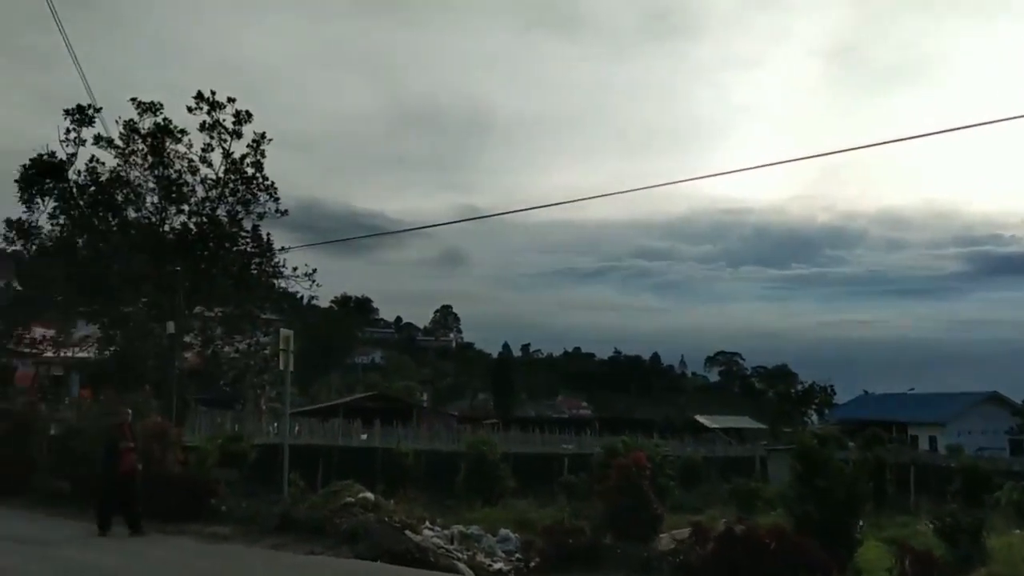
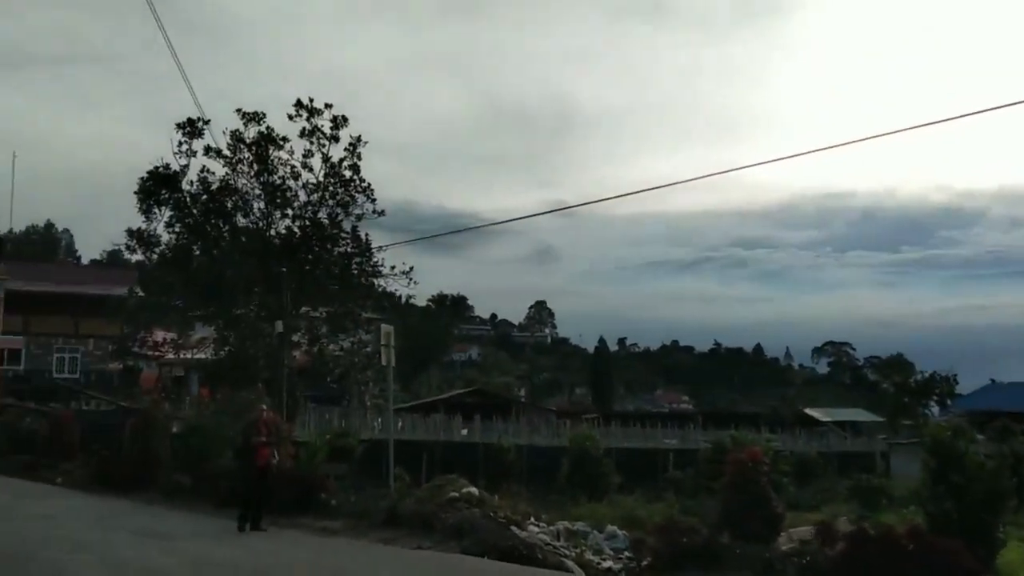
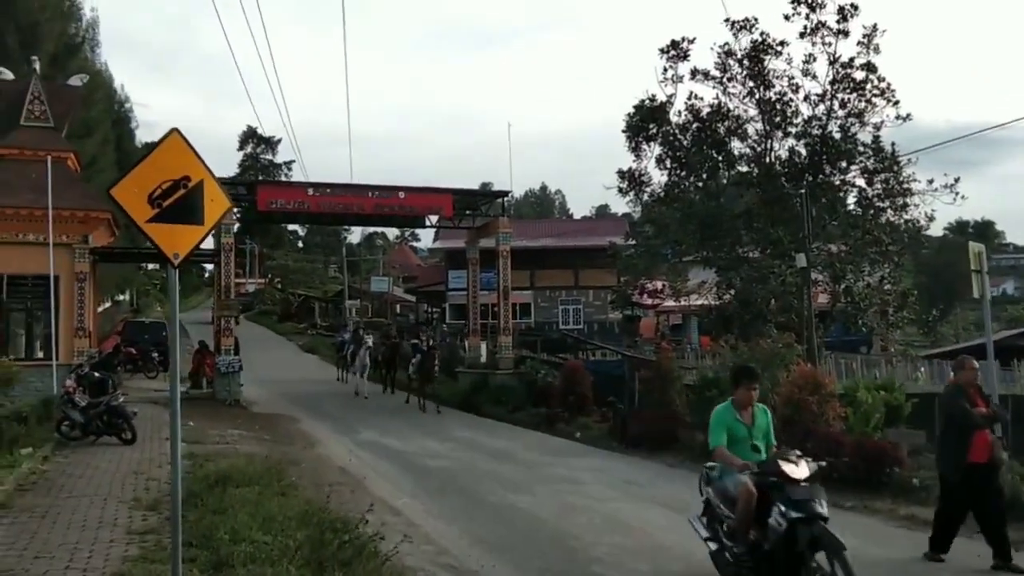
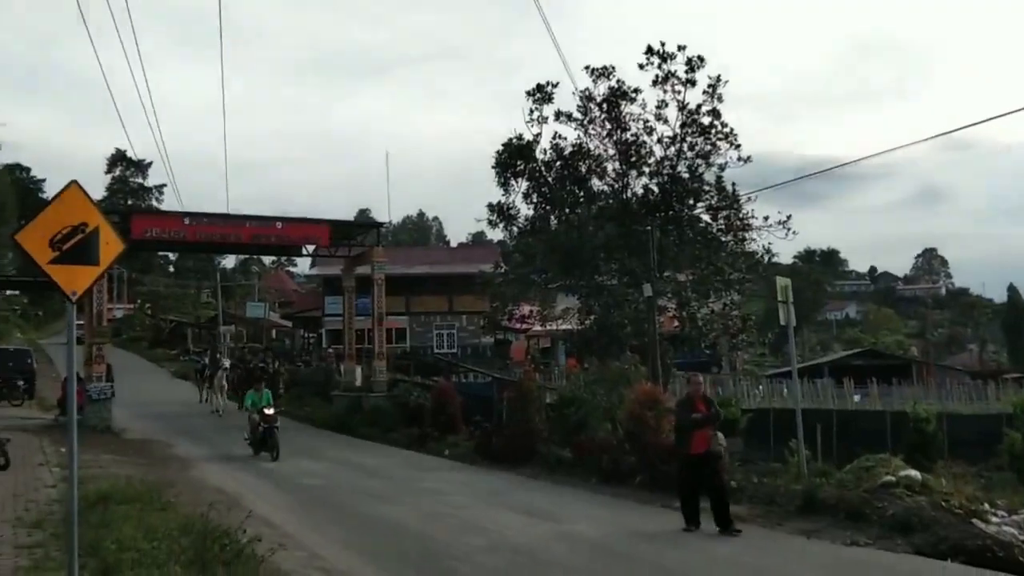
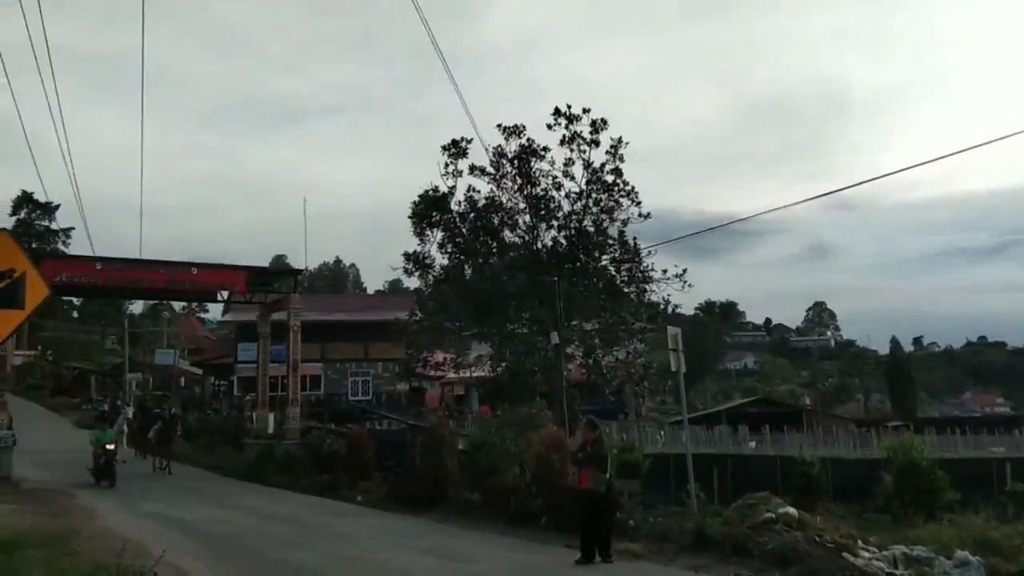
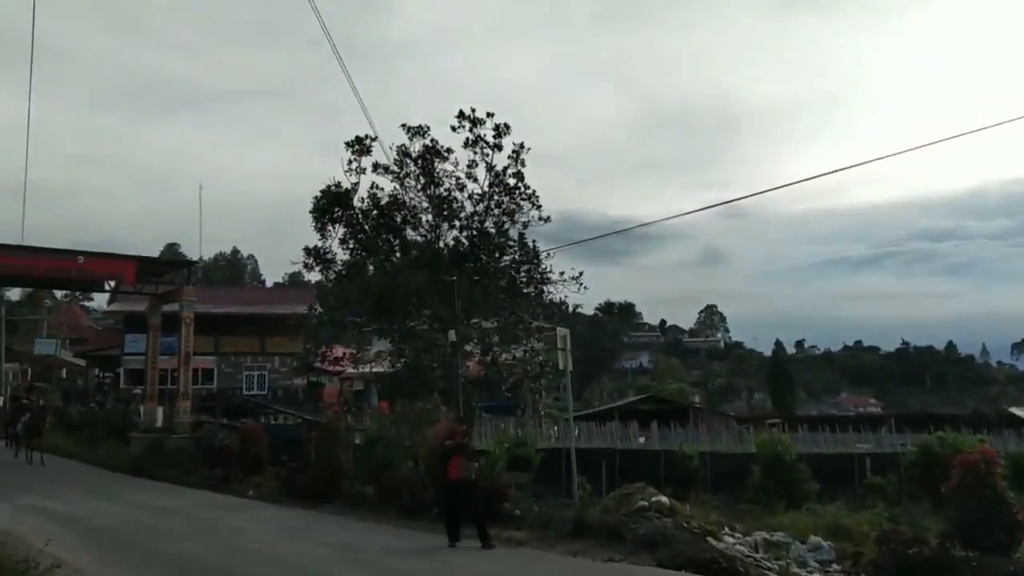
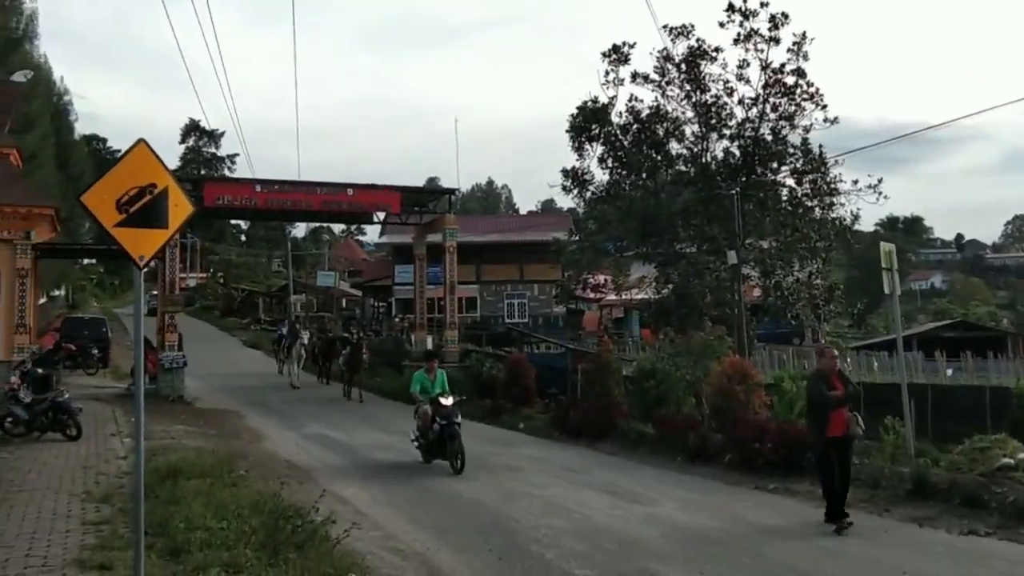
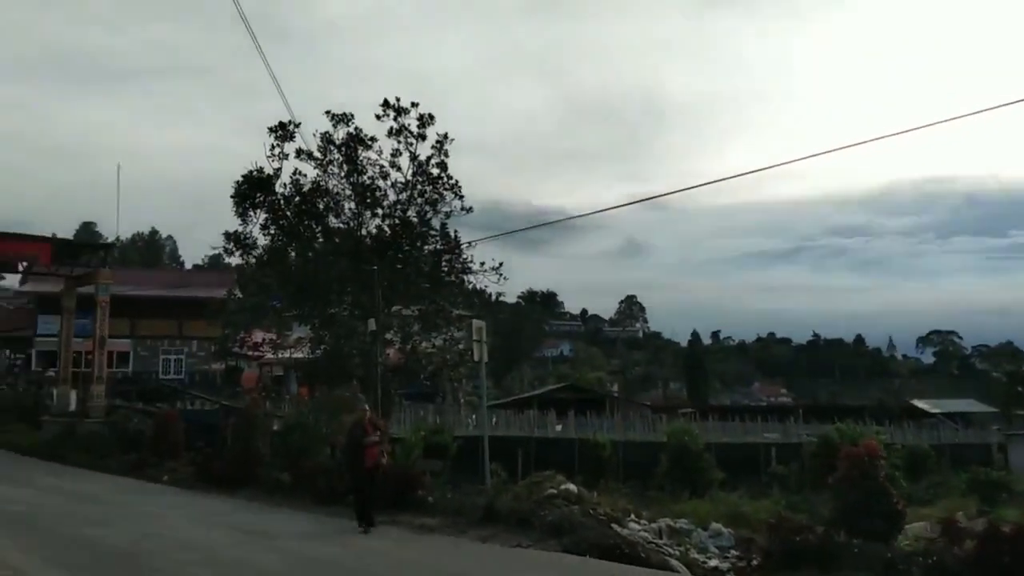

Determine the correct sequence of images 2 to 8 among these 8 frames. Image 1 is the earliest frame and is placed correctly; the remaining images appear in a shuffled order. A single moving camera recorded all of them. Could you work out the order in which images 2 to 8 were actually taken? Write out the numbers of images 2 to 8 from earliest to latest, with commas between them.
2, 8, 6, 5, 4, 7, 3
